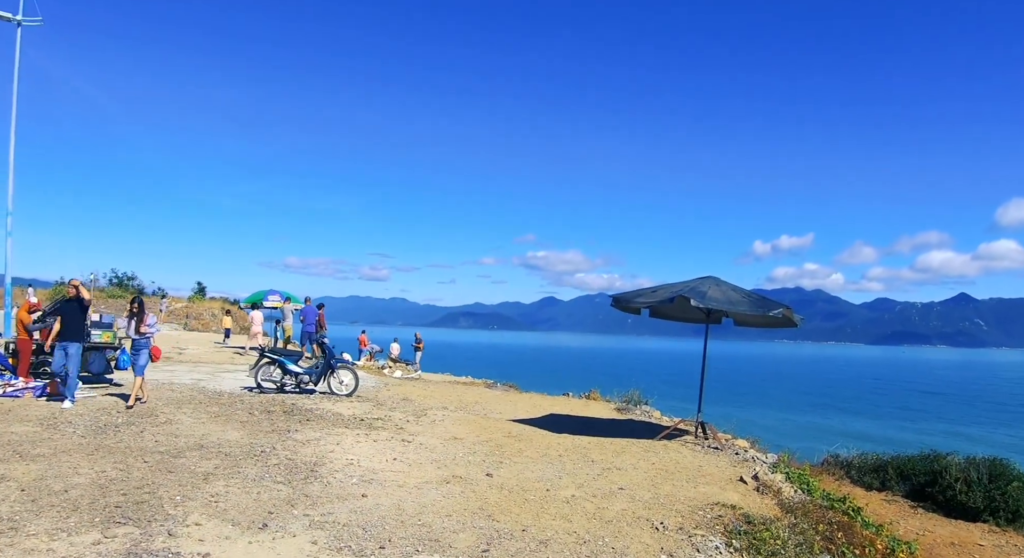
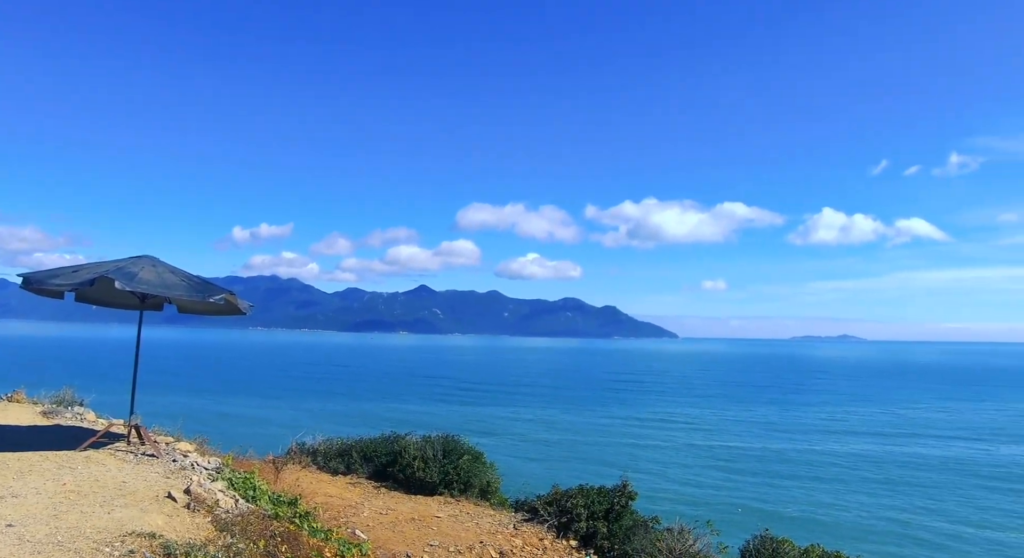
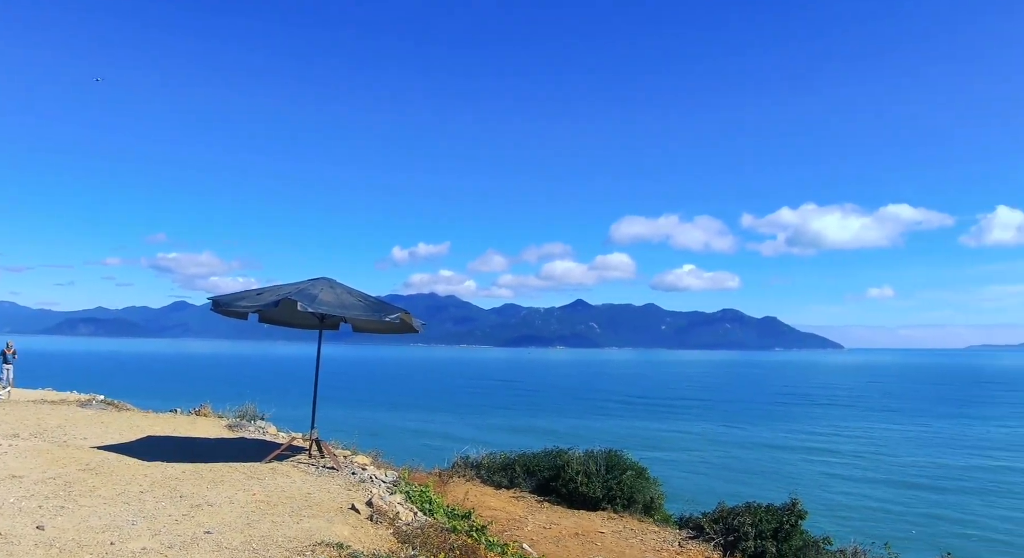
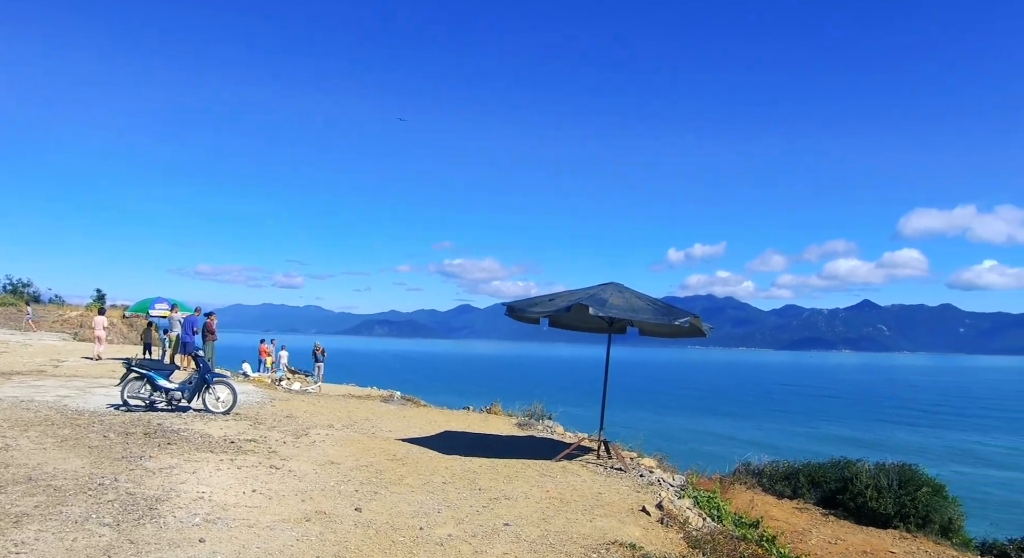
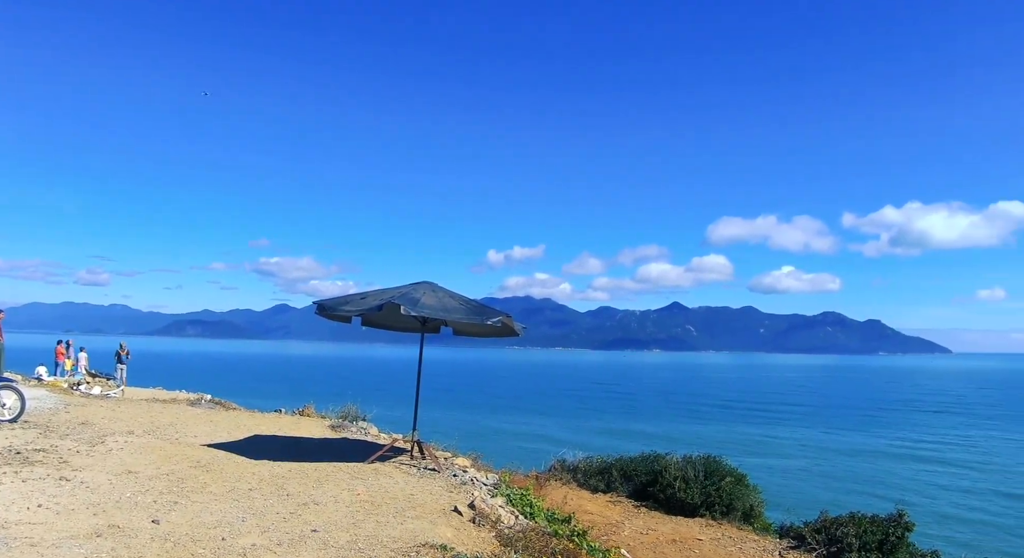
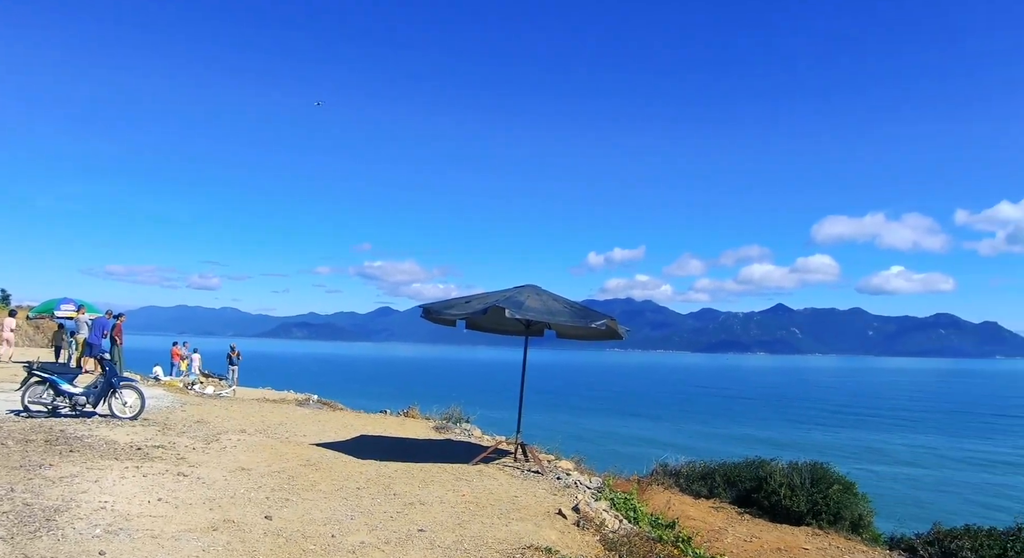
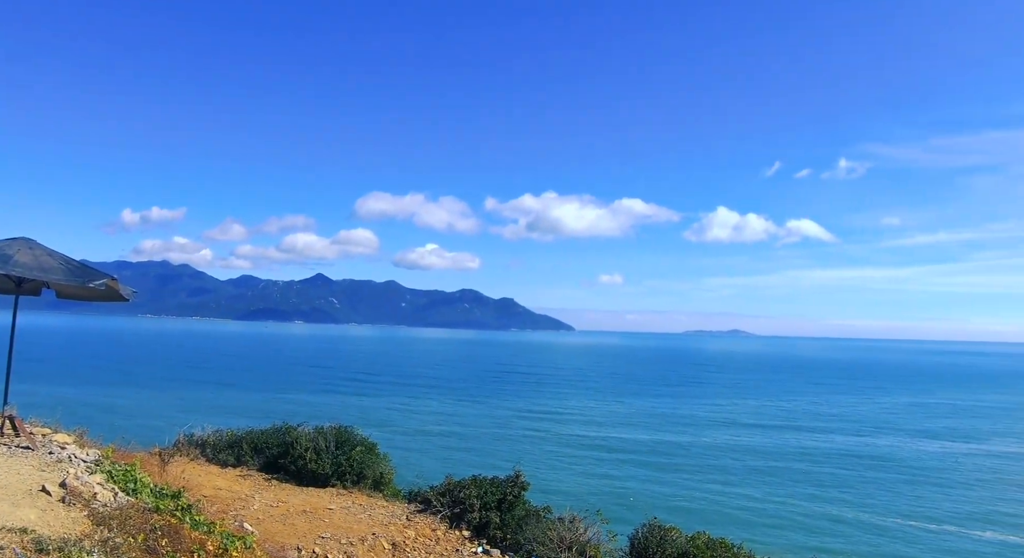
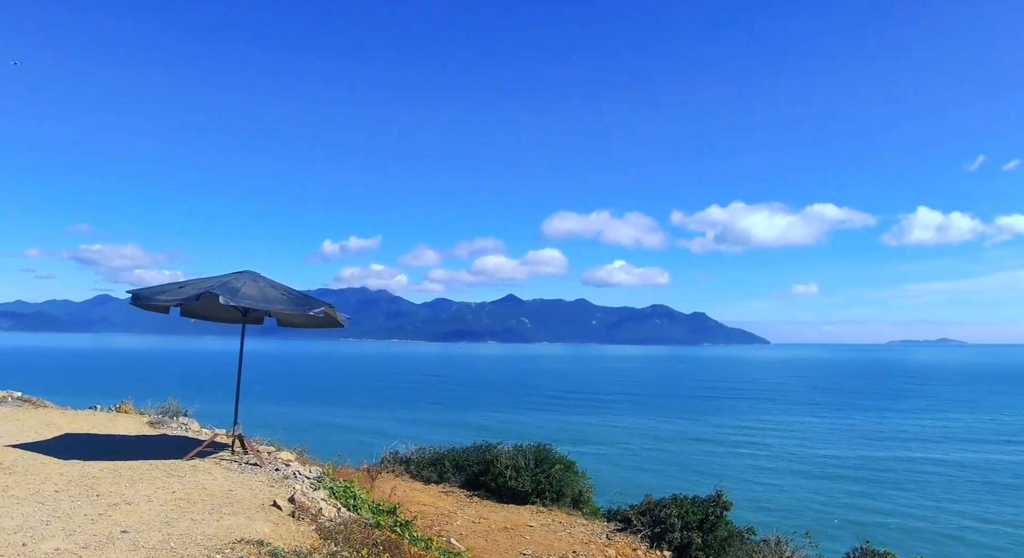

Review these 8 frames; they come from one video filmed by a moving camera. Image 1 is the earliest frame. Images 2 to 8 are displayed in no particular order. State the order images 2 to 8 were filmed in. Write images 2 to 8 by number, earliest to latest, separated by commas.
4, 6, 5, 3, 8, 2, 7
